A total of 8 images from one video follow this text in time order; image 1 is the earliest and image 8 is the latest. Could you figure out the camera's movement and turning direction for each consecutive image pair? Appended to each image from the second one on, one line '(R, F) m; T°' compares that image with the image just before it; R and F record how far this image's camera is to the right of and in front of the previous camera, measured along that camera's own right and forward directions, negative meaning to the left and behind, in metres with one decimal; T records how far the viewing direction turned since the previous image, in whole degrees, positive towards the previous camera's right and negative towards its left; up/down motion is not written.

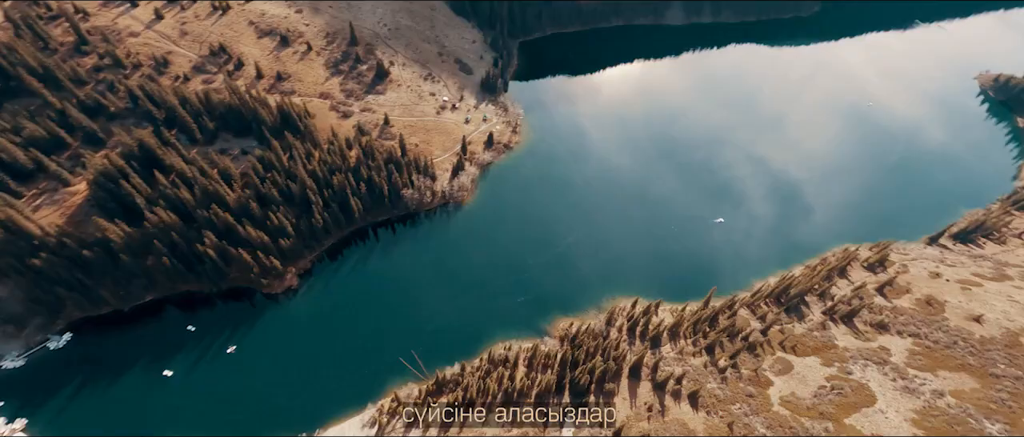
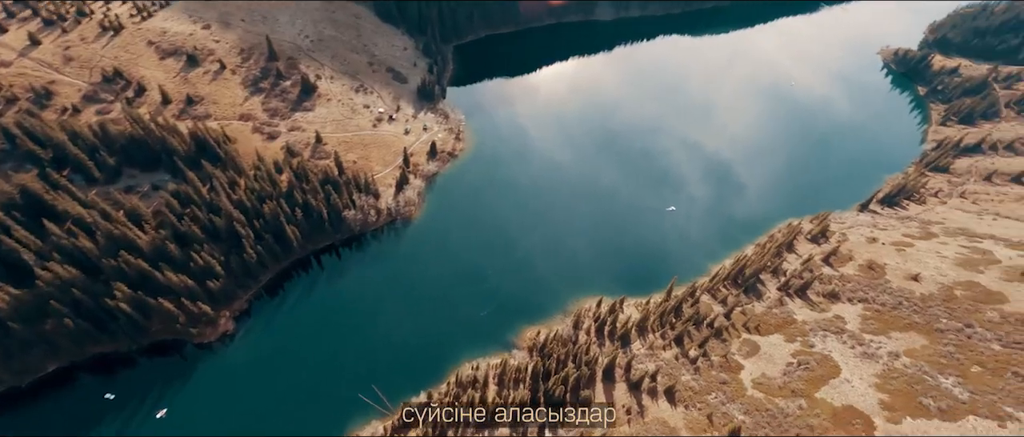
(-0.5, +5.0) m; +6°
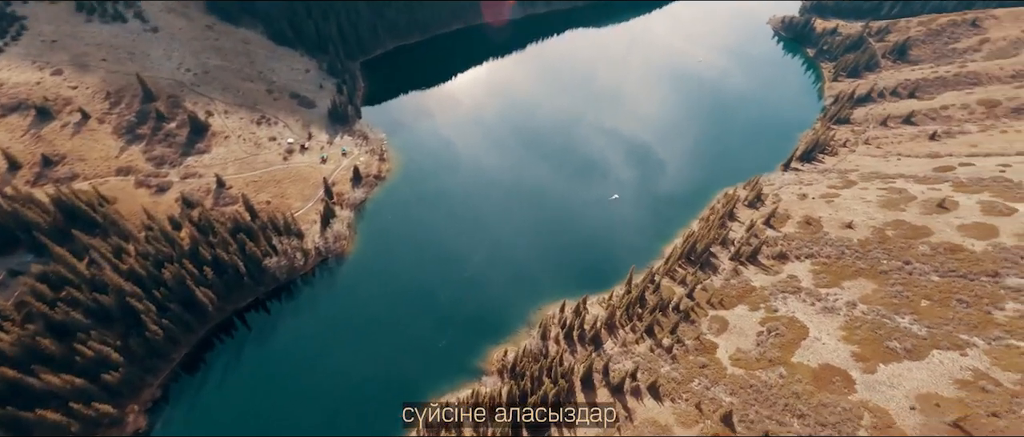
(-1.3, +7.5) m; +8°
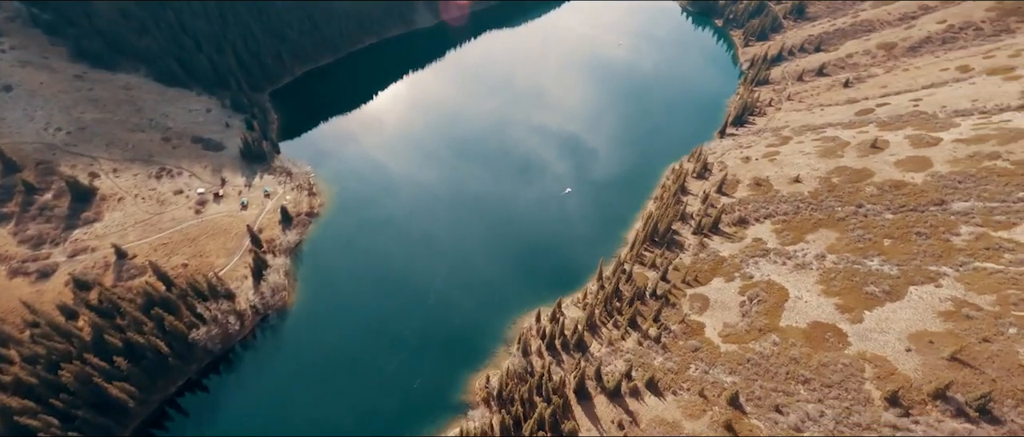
(-2.0, +7.6) m; +7°
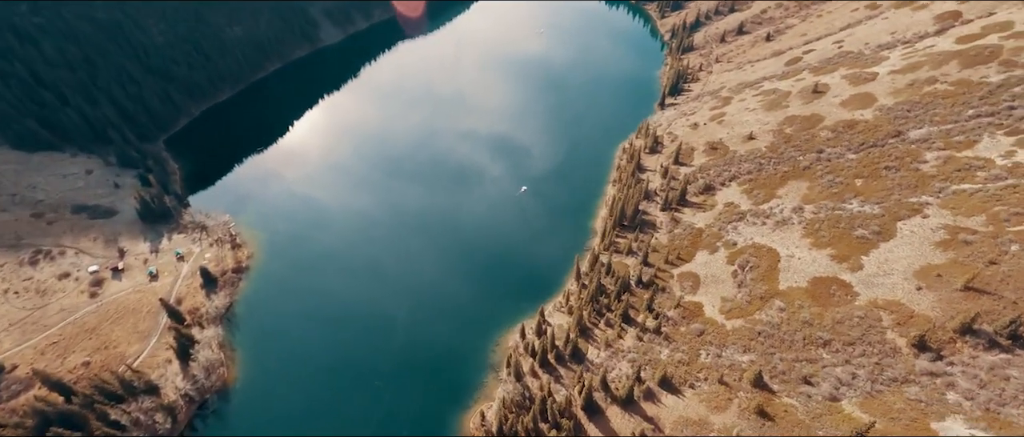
(-3.1, +10.2) m; +7°
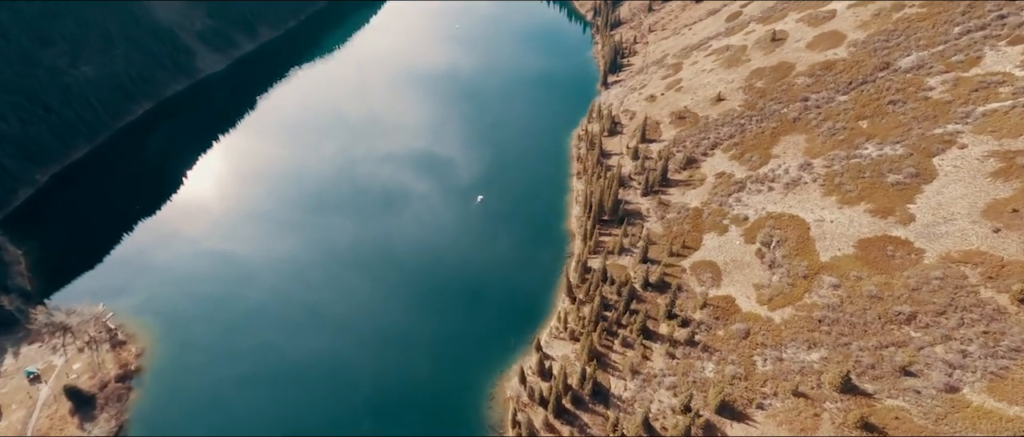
(-5.0, +18.7) m; +8°
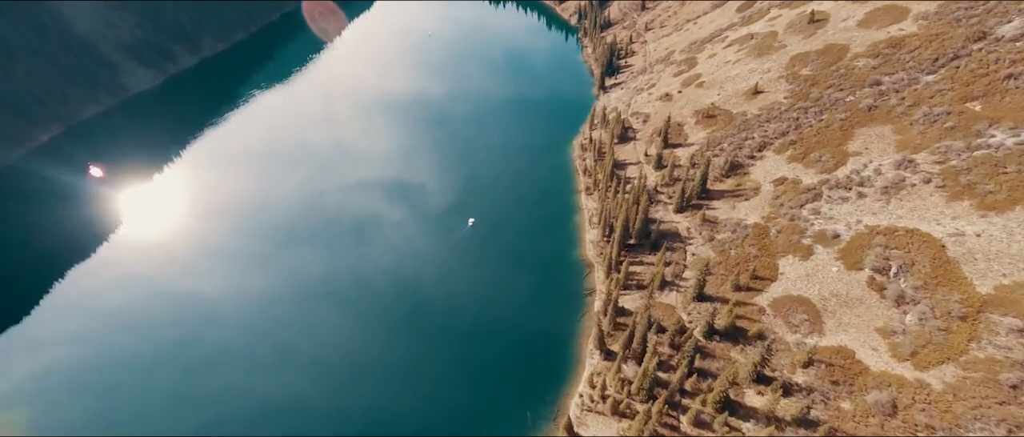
(-4.6, +20.9) m; +3°
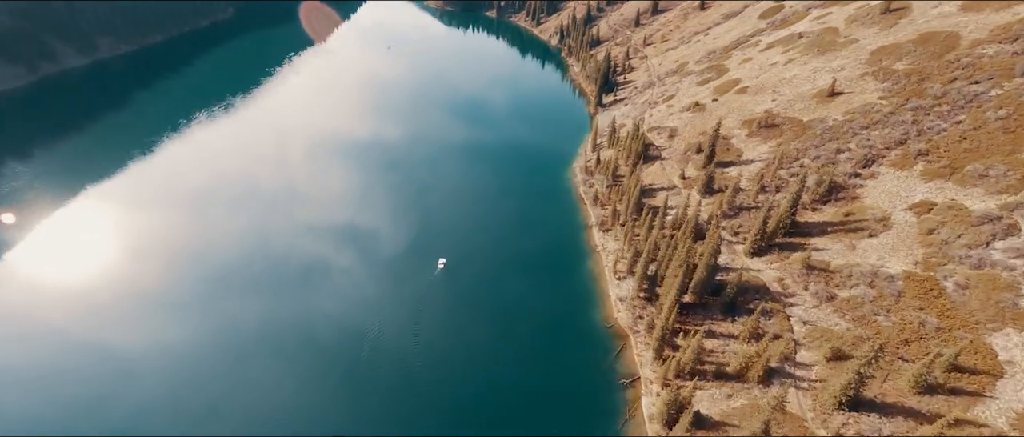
(-4.1, +27.5) m; +5°
